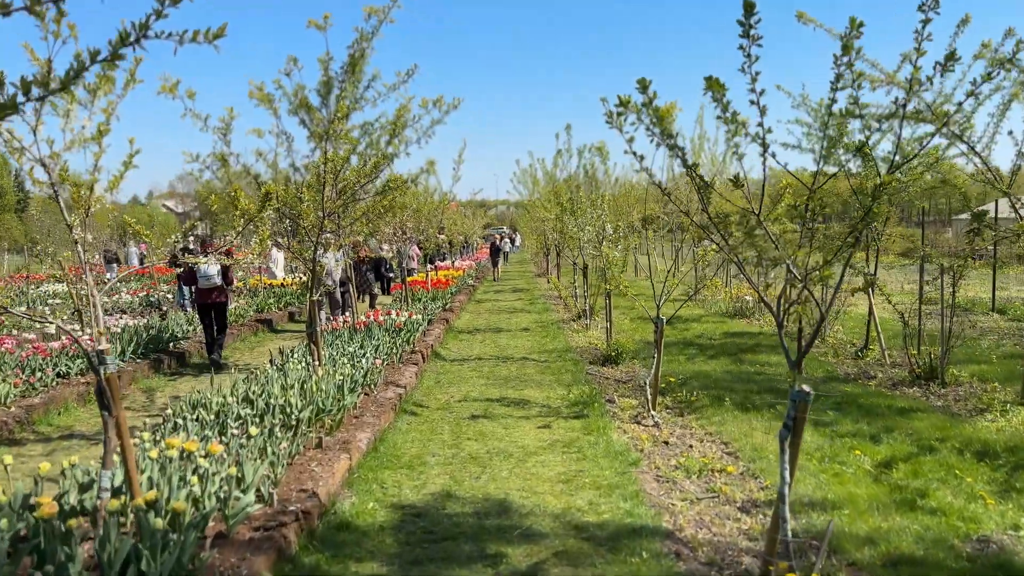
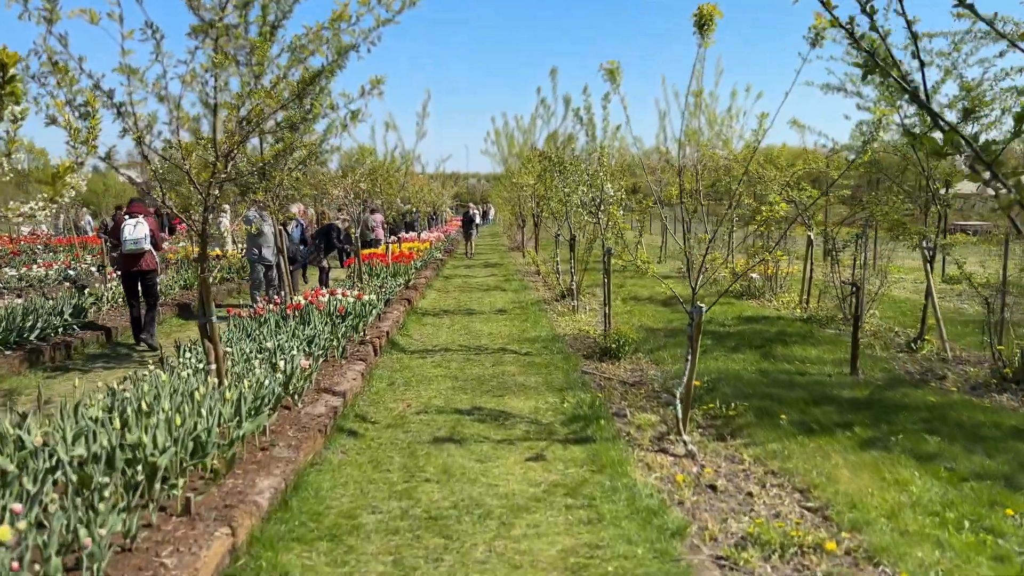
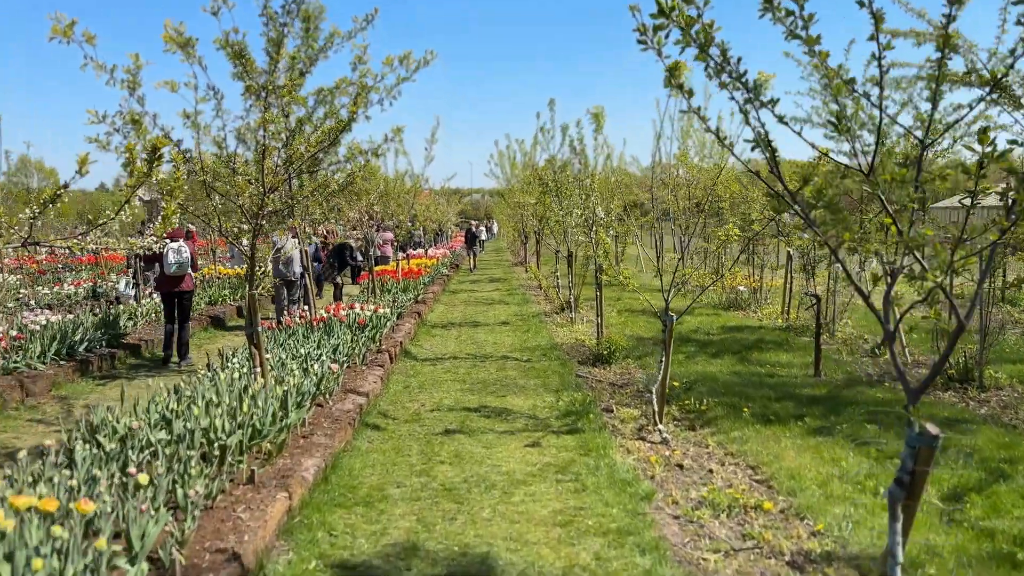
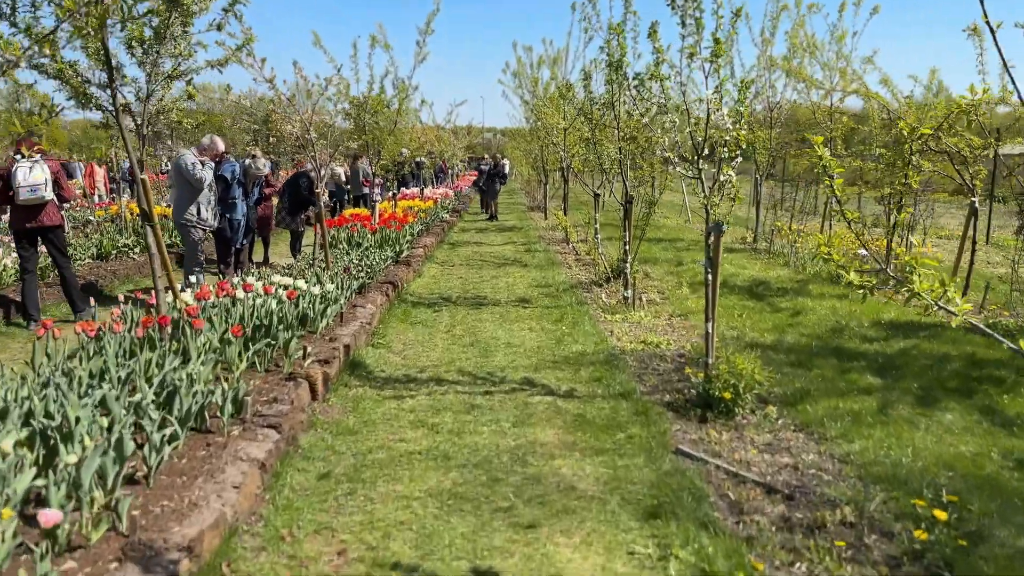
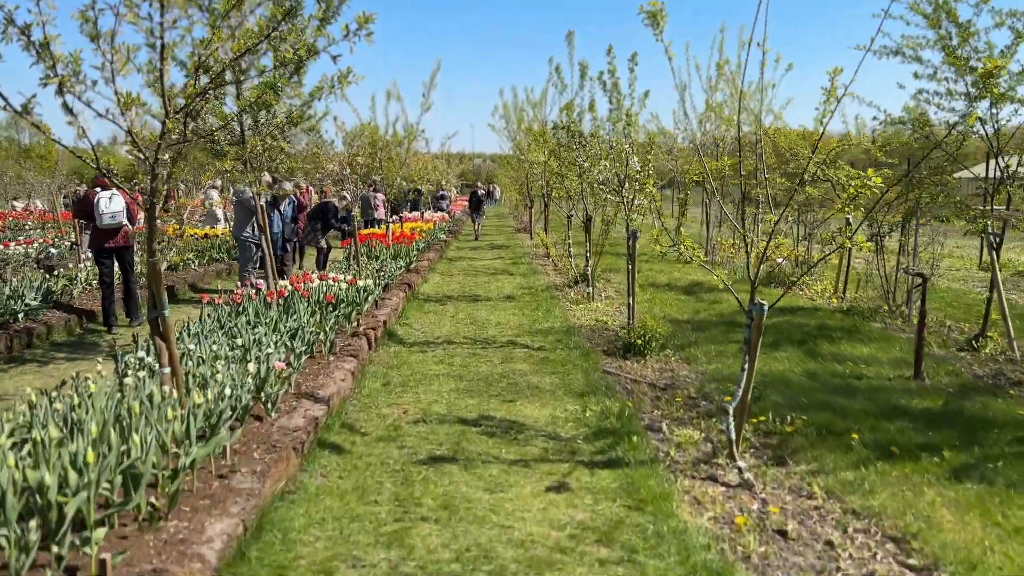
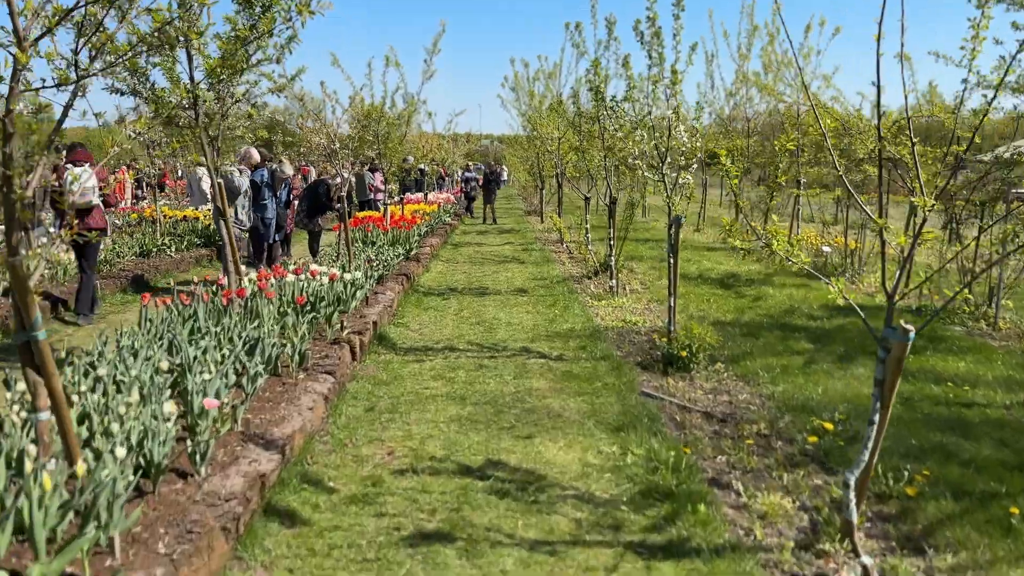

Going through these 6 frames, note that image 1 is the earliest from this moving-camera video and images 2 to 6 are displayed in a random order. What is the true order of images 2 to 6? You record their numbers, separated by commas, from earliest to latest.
3, 2, 5, 6, 4
